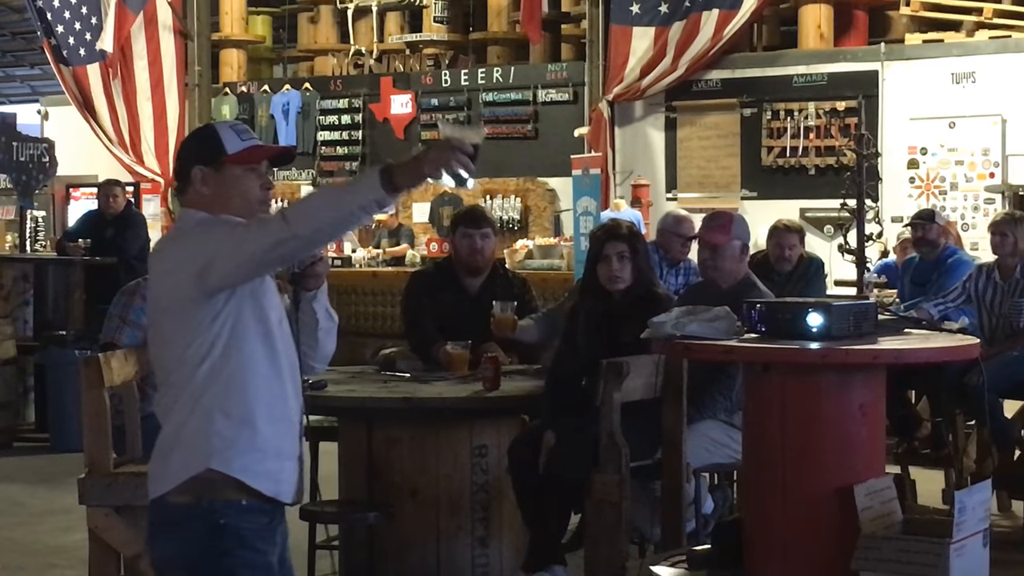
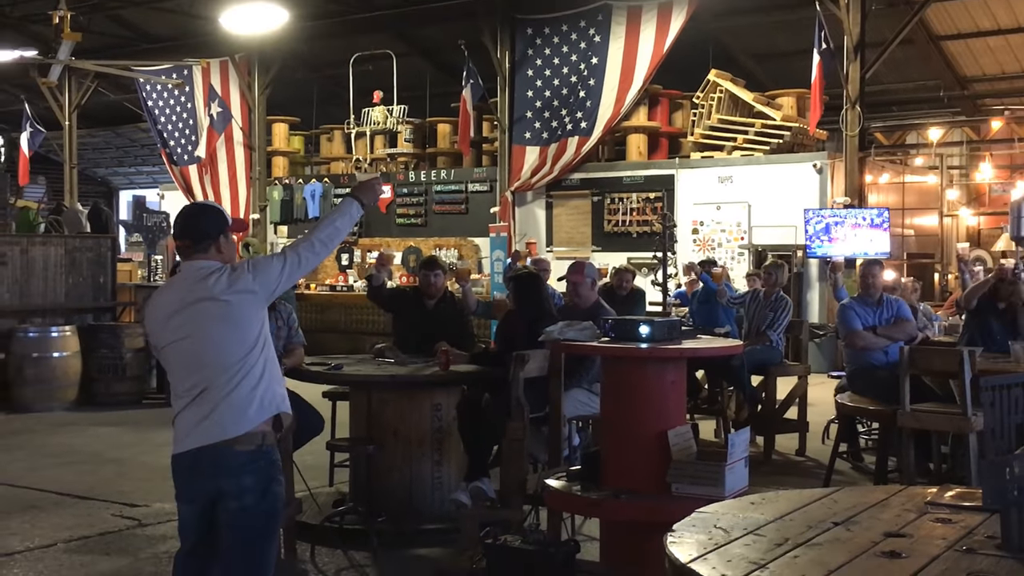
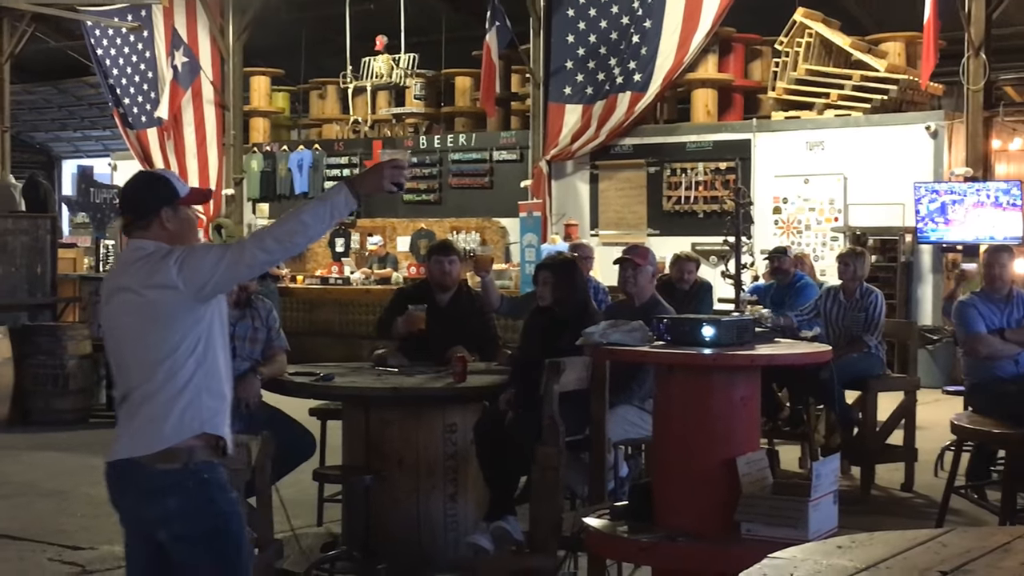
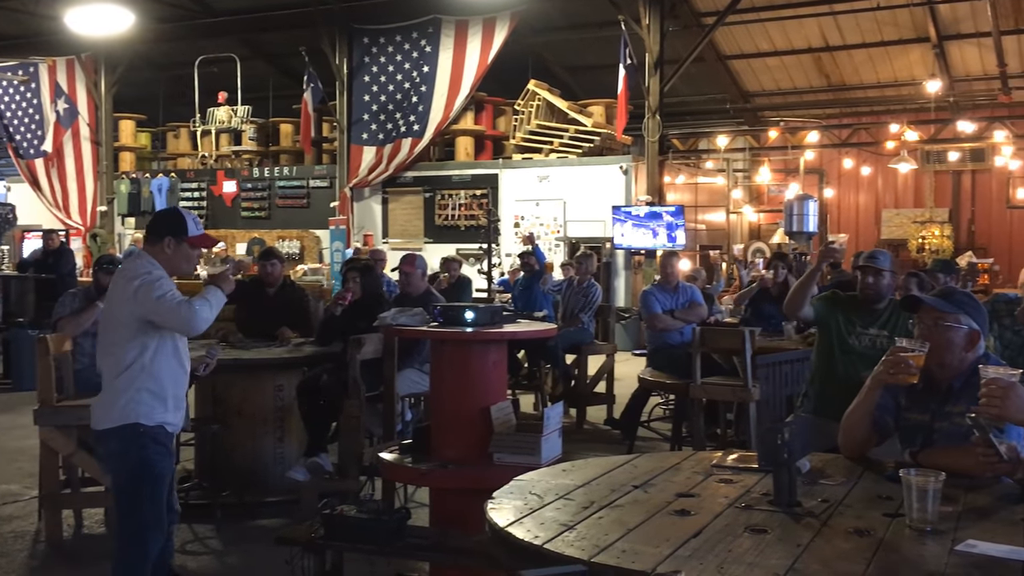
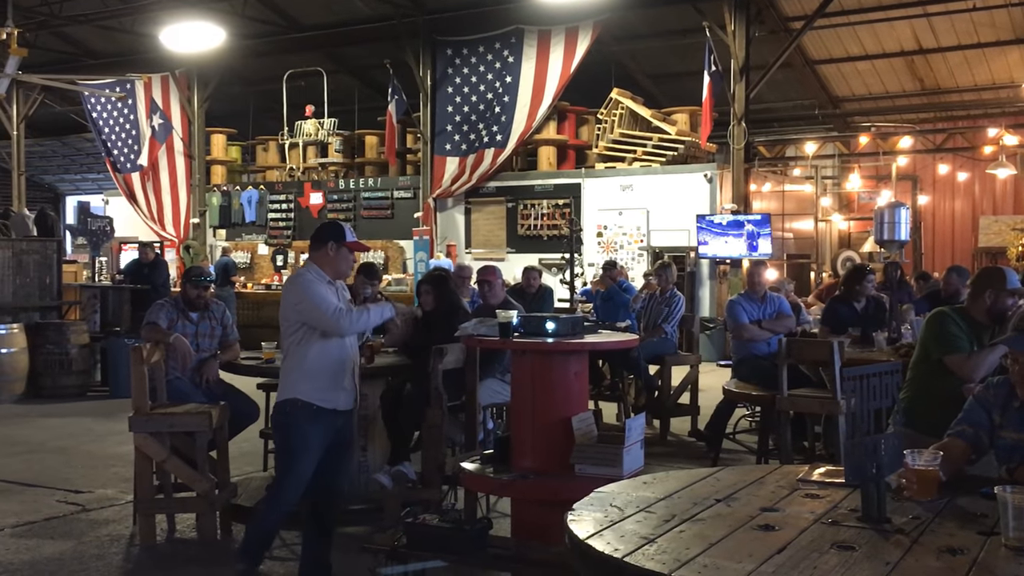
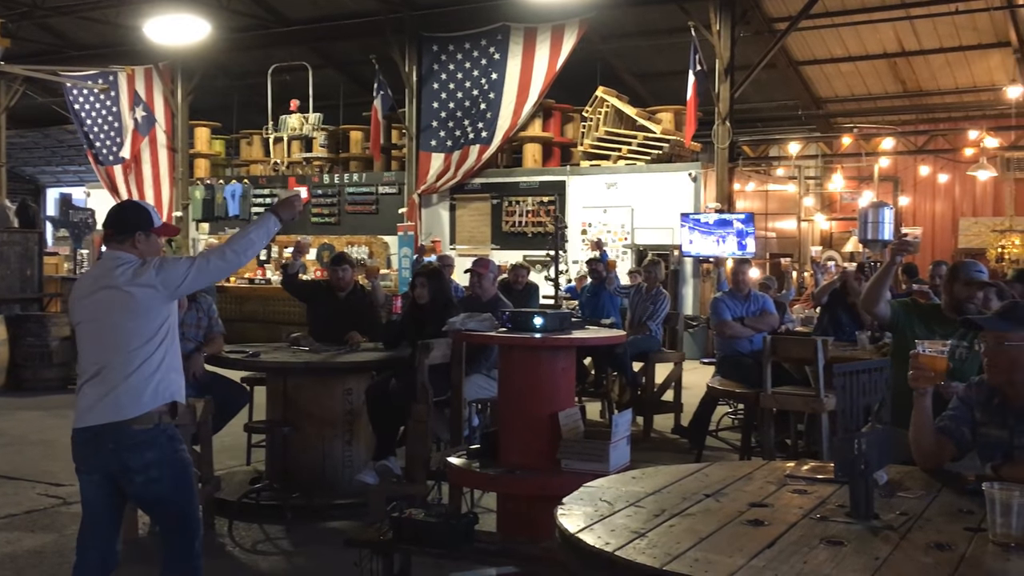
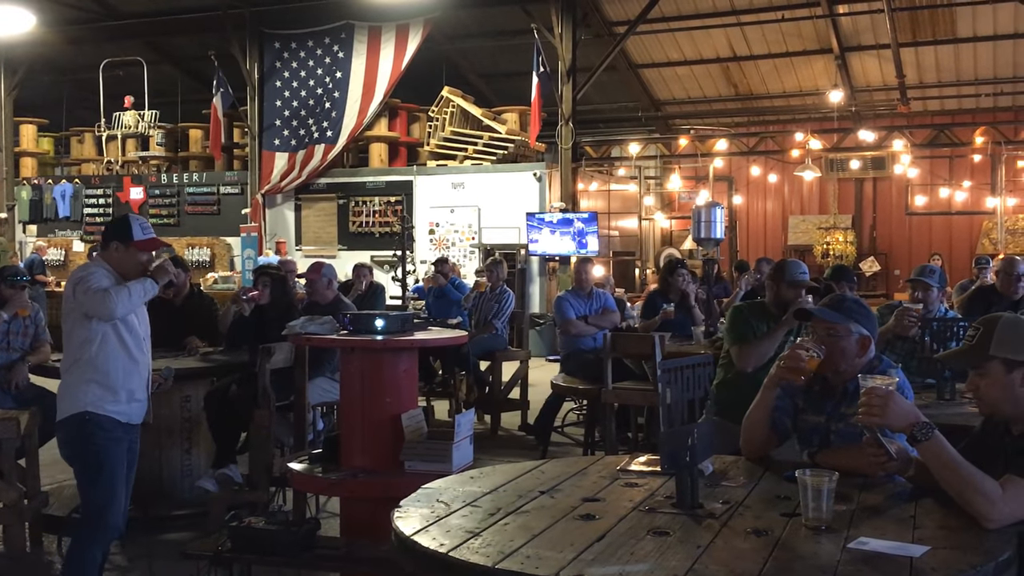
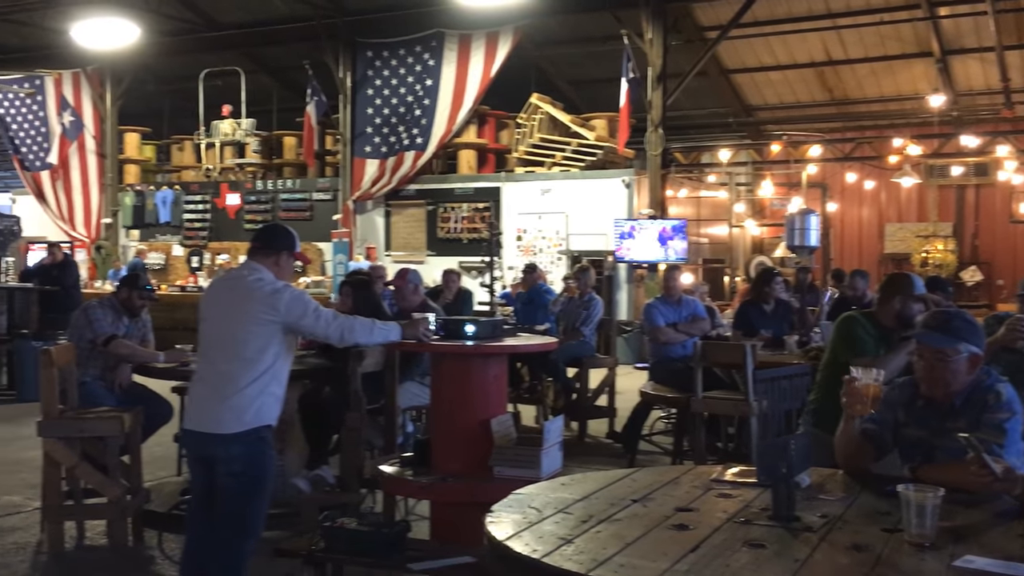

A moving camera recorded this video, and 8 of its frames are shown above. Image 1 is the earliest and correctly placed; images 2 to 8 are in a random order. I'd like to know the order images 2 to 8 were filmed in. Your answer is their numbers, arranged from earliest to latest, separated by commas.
3, 2, 6, 4, 7, 8, 5
